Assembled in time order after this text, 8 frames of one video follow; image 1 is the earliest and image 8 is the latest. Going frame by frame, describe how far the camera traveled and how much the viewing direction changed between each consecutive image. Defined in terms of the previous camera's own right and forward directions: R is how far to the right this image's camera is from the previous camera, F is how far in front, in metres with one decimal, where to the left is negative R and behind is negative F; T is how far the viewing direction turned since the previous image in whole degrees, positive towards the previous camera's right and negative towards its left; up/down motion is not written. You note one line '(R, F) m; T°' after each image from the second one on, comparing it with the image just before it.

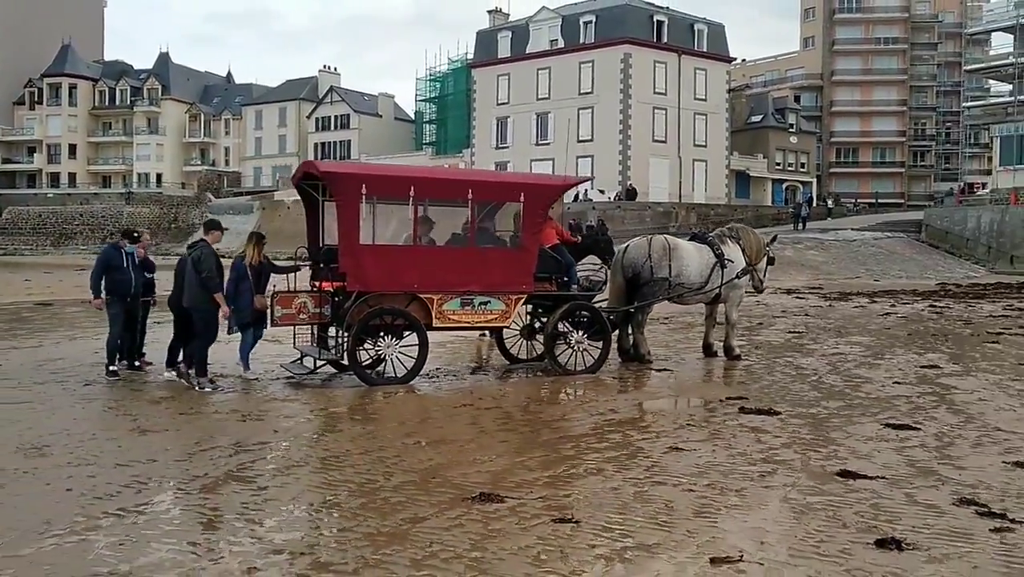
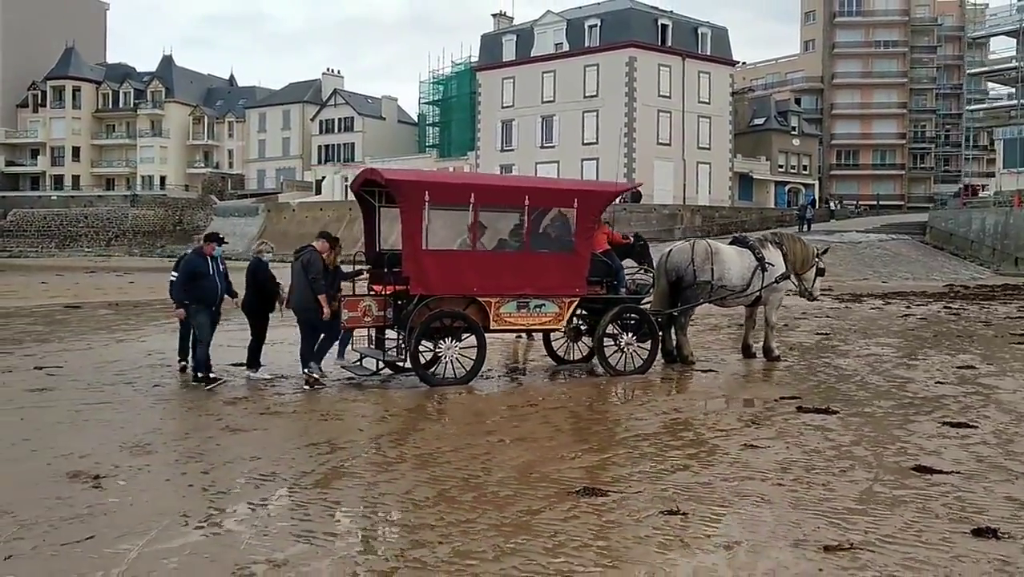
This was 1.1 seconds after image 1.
(-0.8, -0.3) m; 0°
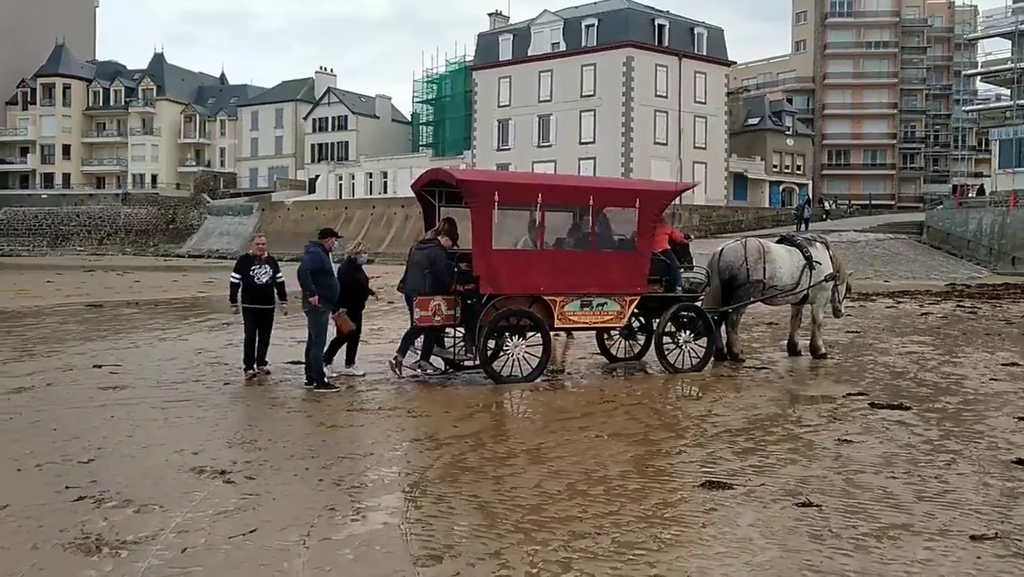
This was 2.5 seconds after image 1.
(-1.0, -0.1) m; +1°
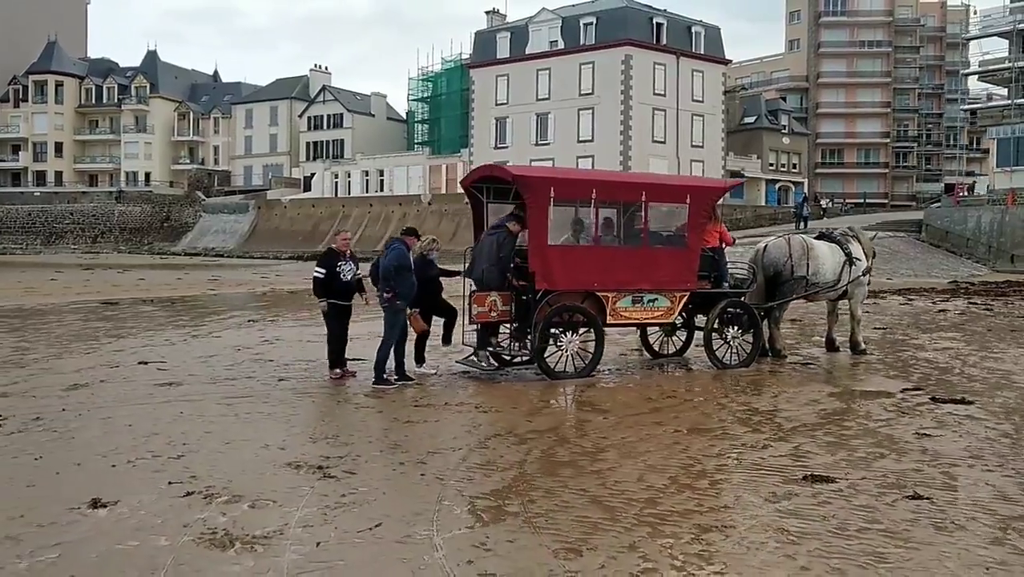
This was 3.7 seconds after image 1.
(-0.8, 0.0) m; +1°
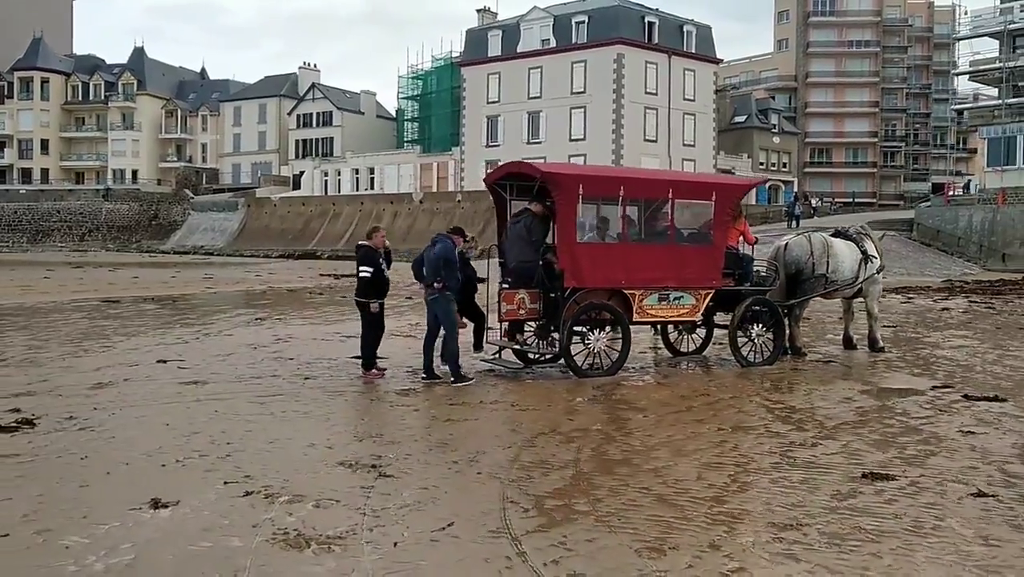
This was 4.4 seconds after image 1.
(-0.5, +0.1) m; +1°
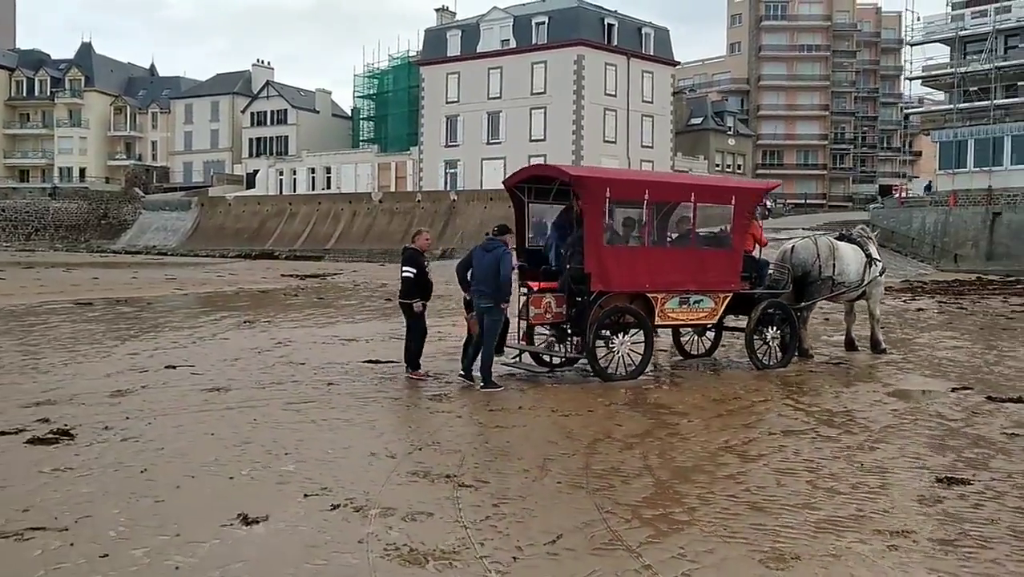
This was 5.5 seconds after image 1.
(-1.0, +0.1) m; +3°
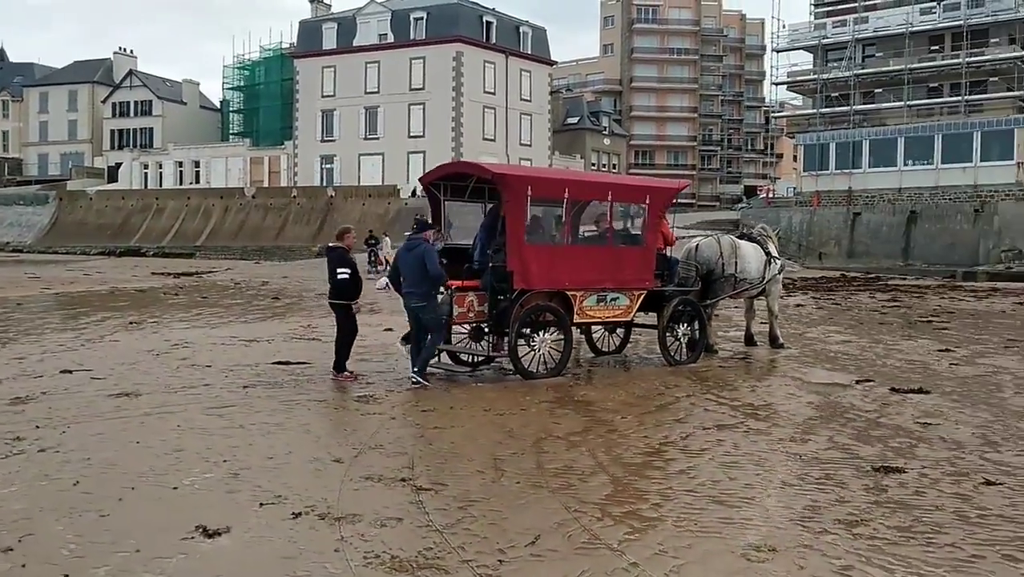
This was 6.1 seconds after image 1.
(-0.6, +0.1) m; +8°
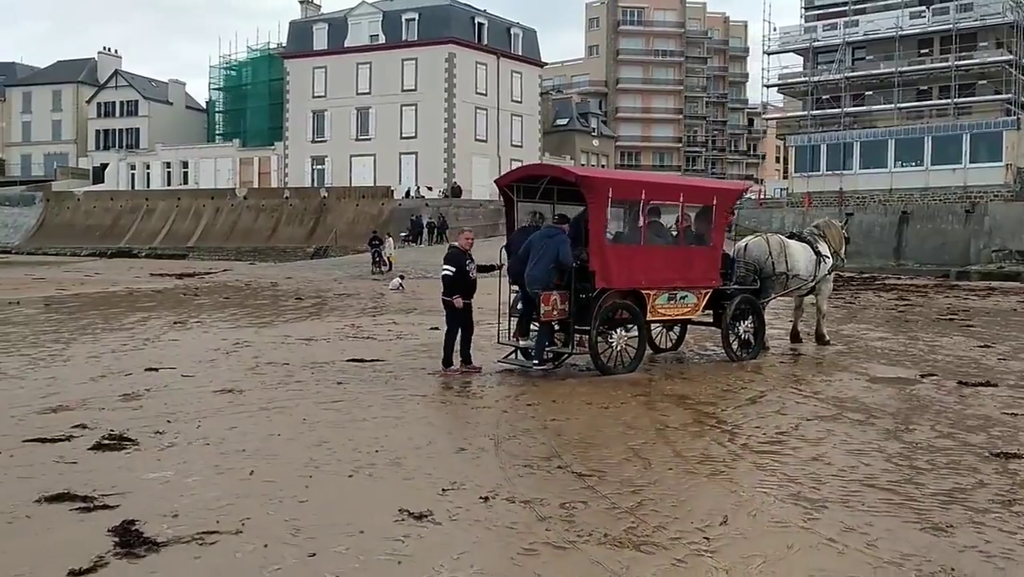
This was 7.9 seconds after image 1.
(-1.3, -0.3) m; +2°
